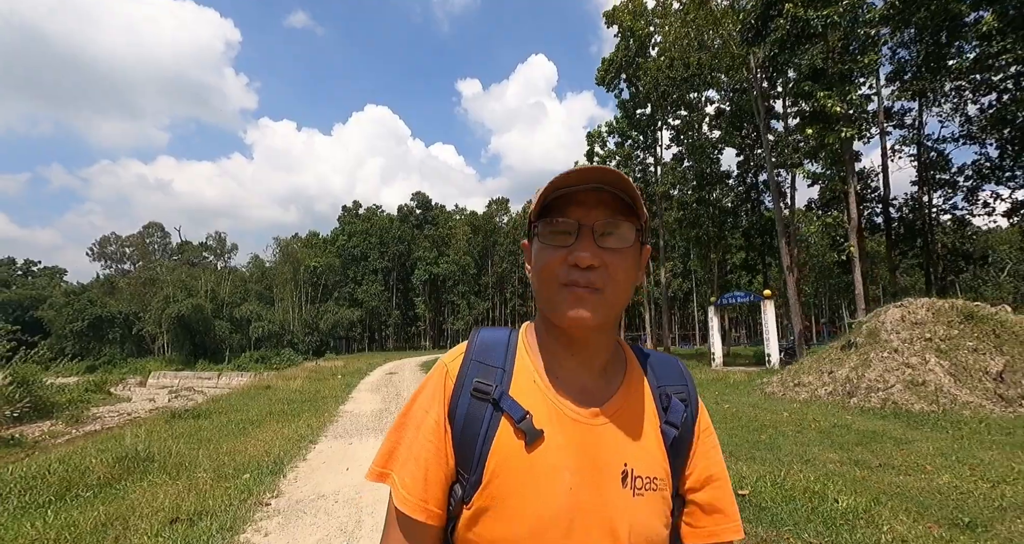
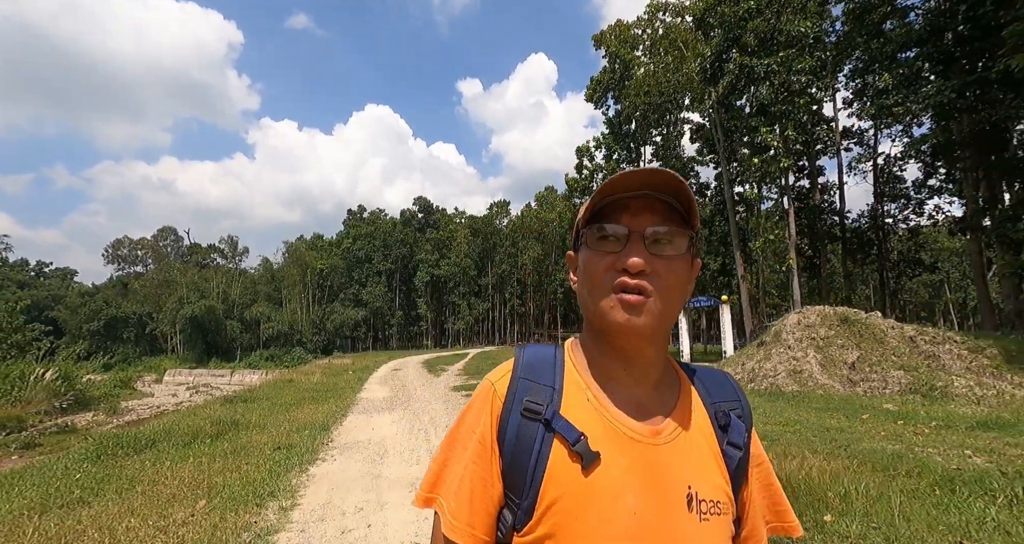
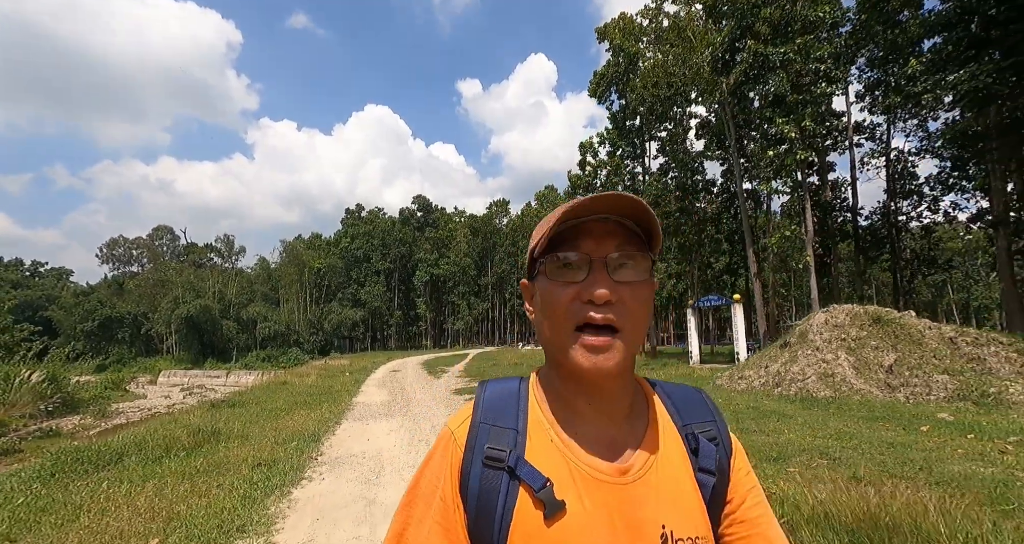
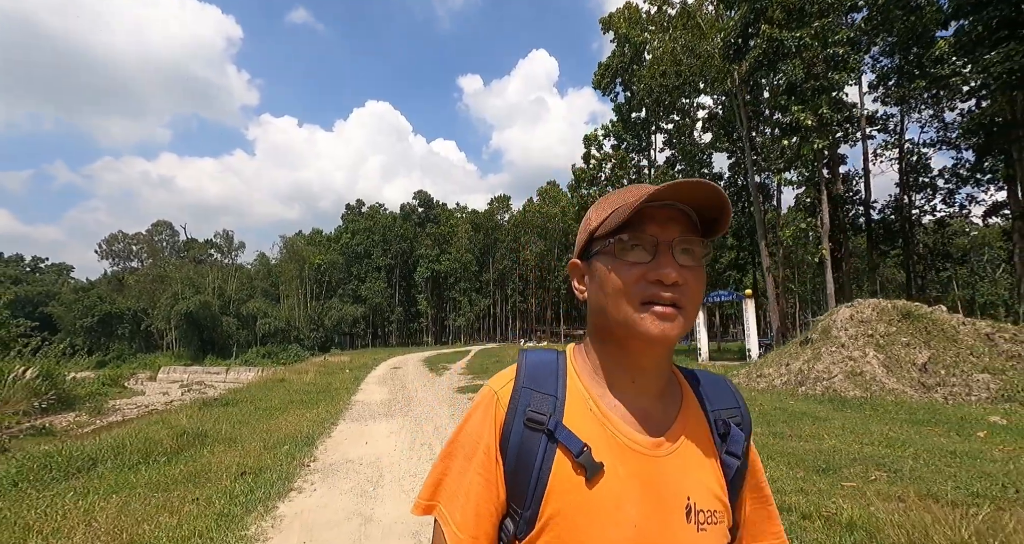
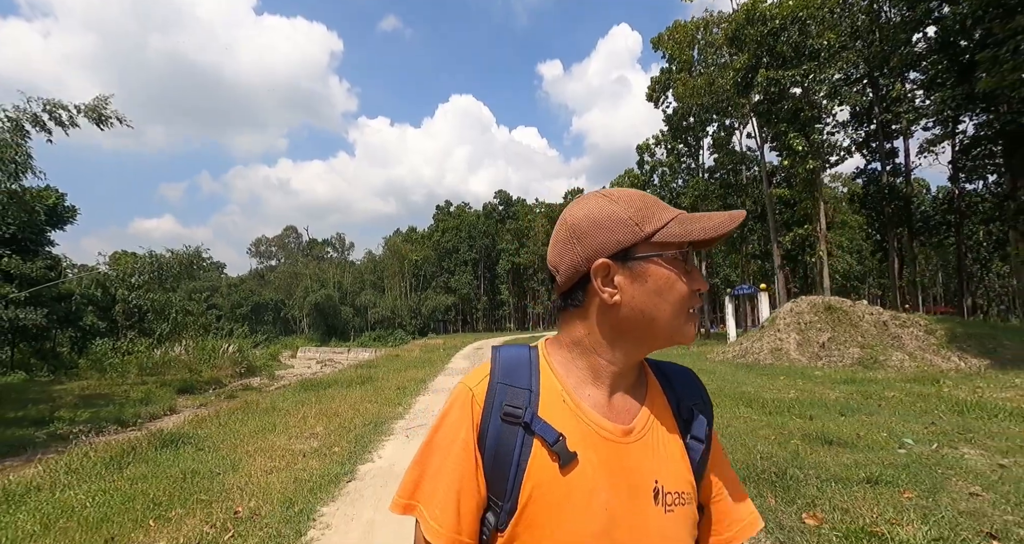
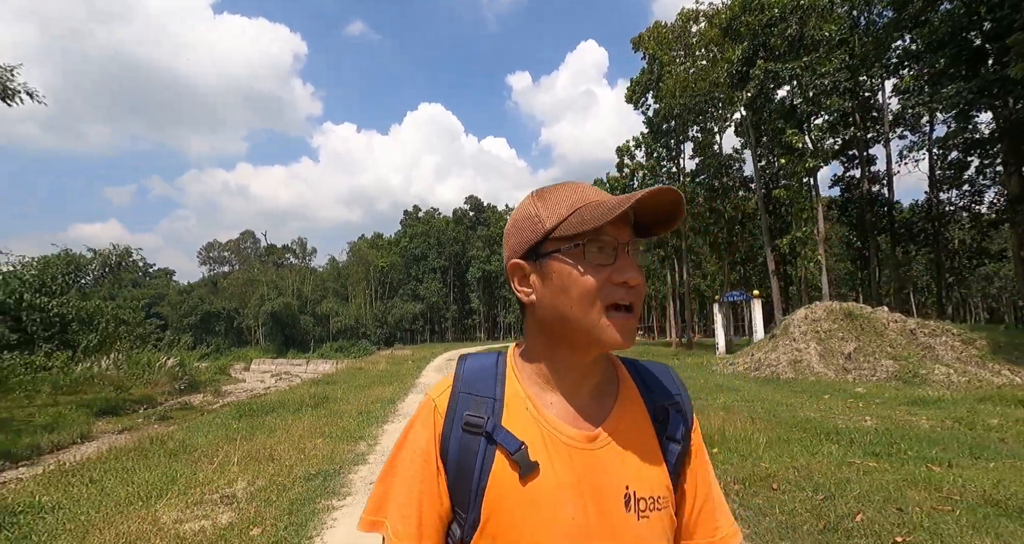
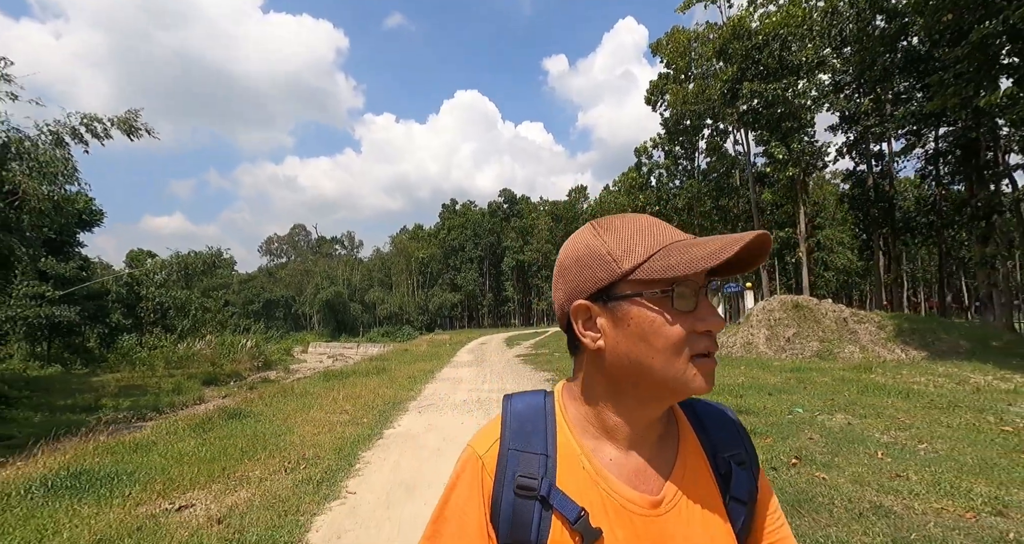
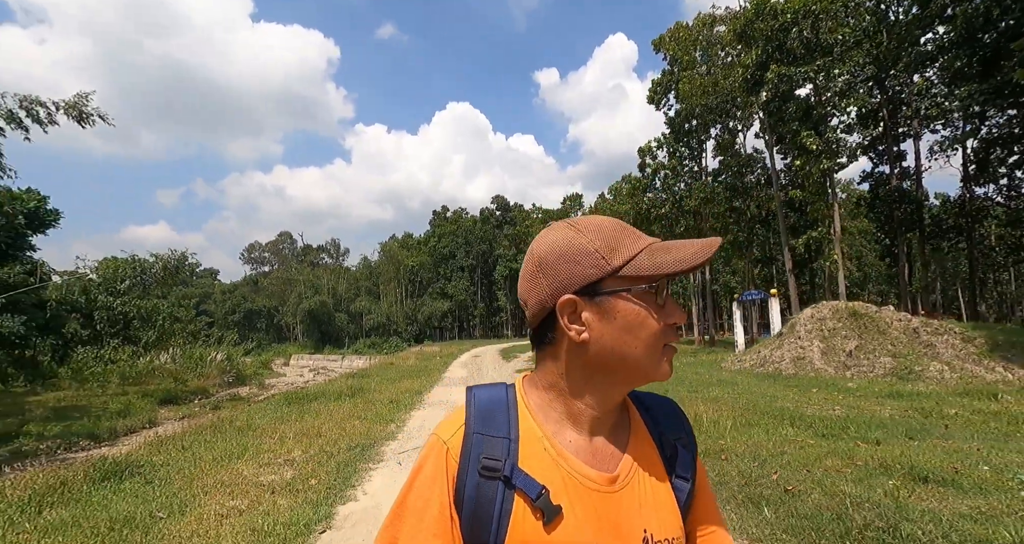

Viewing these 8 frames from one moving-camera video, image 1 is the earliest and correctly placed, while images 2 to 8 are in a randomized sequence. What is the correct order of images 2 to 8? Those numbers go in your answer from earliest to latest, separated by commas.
4, 3, 2, 6, 8, 5, 7
